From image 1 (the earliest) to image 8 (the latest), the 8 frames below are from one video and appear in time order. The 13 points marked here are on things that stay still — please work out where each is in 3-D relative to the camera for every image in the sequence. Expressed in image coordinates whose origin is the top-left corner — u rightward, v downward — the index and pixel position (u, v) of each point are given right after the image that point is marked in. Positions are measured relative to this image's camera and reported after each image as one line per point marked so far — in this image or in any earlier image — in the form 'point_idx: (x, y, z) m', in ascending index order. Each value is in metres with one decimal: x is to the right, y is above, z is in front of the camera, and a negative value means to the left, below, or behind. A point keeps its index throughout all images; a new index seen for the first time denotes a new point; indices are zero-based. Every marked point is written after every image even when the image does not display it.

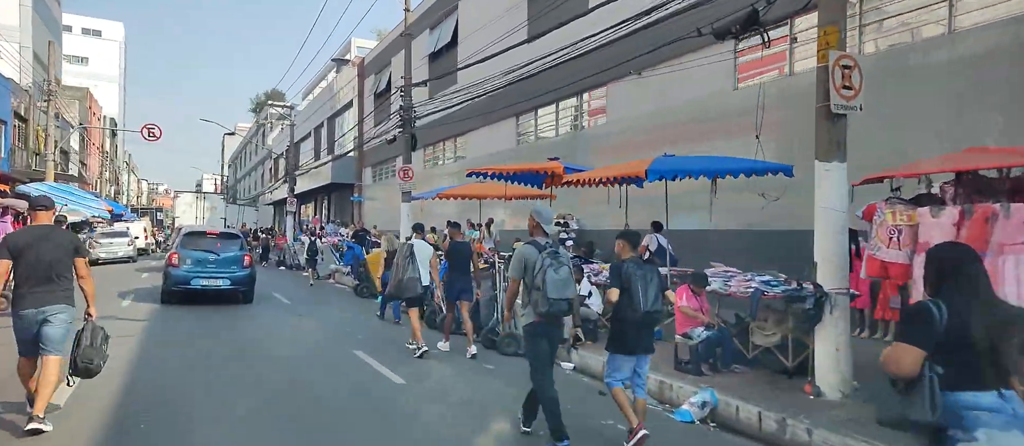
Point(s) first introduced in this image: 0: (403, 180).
0: (-2.8, +1.1, +14.8) m
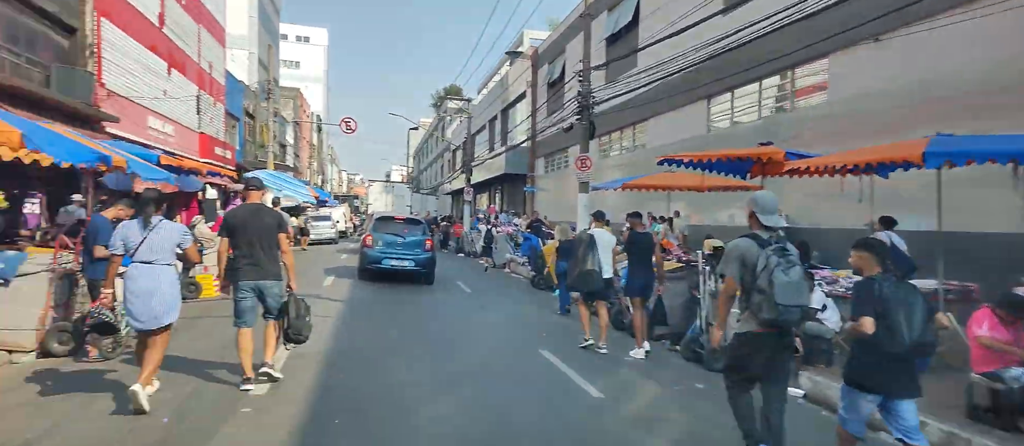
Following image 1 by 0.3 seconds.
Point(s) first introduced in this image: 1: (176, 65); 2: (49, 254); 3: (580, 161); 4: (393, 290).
0: (+1.7, +1.3, +14.1) m
1: (-11.3, +5.3, +19.1) m
2: (-4.3, -0.3, +5.3) m
3: (+1.7, +1.6, +14.1) m
4: (-3.5, -1.9, +16.4) m
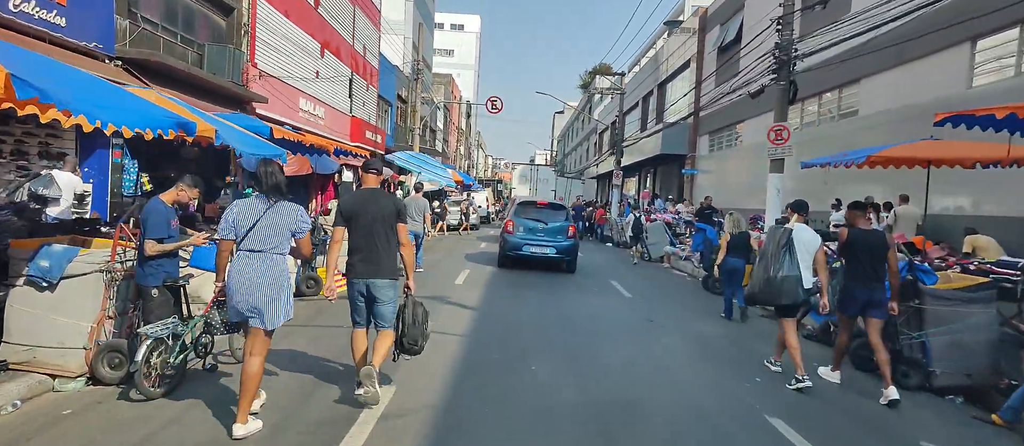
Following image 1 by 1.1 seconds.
0: (+5.1, +1.5, +11.1) m
1: (-6.2, +5.9, +19.1) m
2: (-2.9, -0.2, +4.1) m
3: (+5.1, +1.8, +11.2) m
4: (+0.6, -1.6, +14.7) m
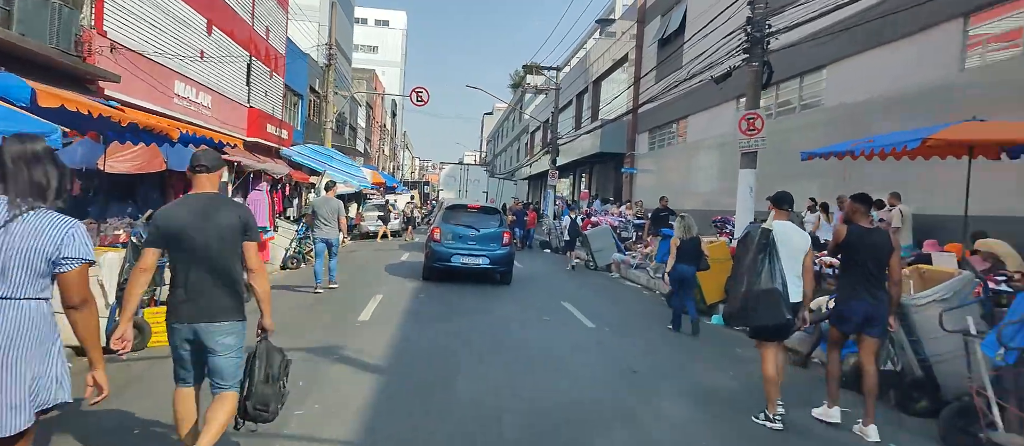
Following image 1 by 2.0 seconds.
0: (+3.9, +1.5, +9.5) m
1: (-8.3, +5.6, +16.0) m
2: (-3.2, -0.3, +1.5) m
3: (+3.9, +1.7, +9.5) m
4: (-1.0, -1.7, +12.5) m
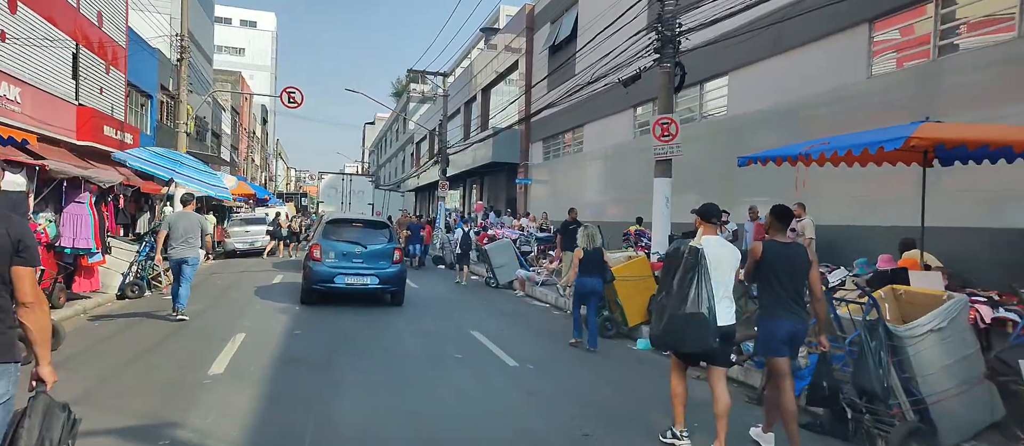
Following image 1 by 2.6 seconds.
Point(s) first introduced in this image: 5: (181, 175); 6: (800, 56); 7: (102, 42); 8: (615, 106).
0: (+2.3, +1.3, +8.9) m
1: (-11.1, +5.1, +12.9) m
2: (-3.0, -0.5, -0.4) m
3: (+2.3, +1.5, +8.9) m
4: (-3.0, -2.0, +10.8) m
5: (-6.1, +0.9, +10.4) m
6: (+5.9, +3.4, +11.7) m
7: (-13.0, +5.8, +18.1) m
8: (+3.4, +3.9, +18.9) m
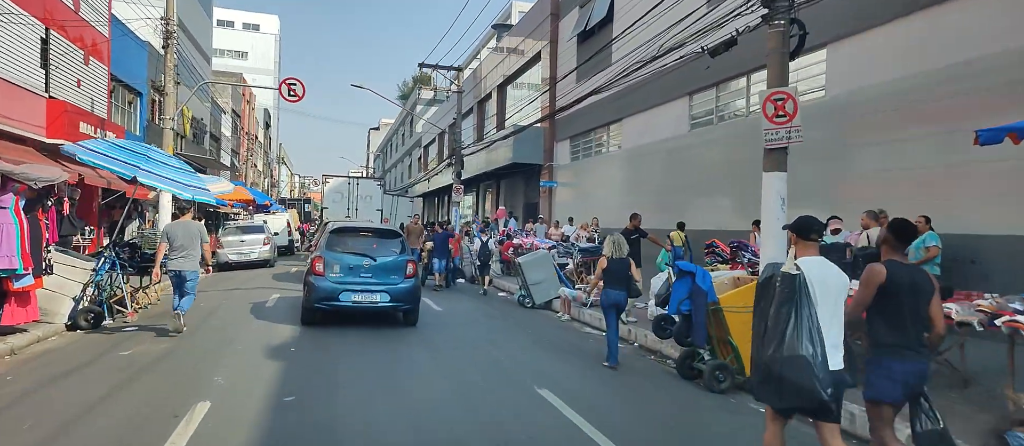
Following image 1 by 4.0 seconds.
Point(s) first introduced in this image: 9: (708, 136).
0: (+3.1, +1.2, +6.6) m
1: (-10.3, +4.9, +10.8) m
2: (-2.3, -0.5, -2.6) m
3: (+3.1, +1.4, +6.7) m
4: (-2.2, -2.2, +8.5) m
5: (-5.3, +0.7, +8.2) m
6: (+6.7, +3.3, +9.4) m
7: (-12.2, +5.5, +16.1) m
8: (+4.3, +3.7, +16.7) m
9: (+4.9, +2.2, +14.5) m
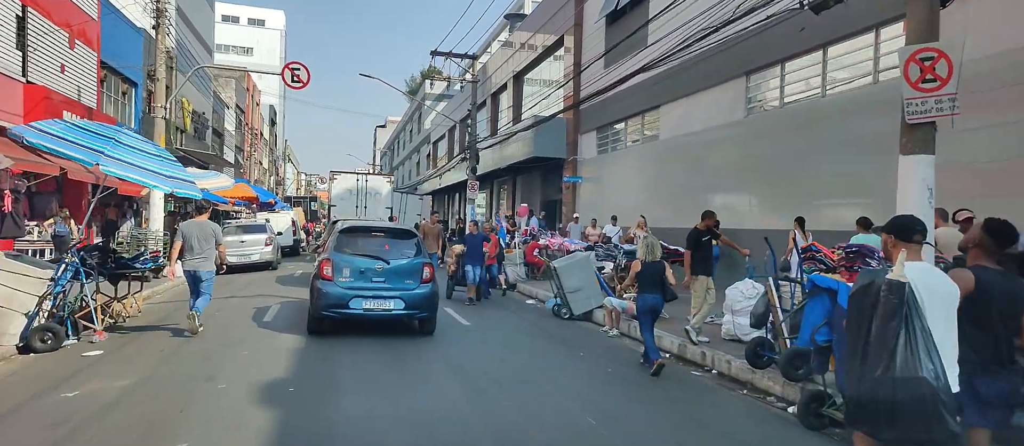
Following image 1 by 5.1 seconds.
0: (+3.7, +1.2, +5.0) m
1: (-9.7, +4.9, +9.3) m
2: (-1.8, -0.5, -4.1) m
3: (+3.7, +1.4, +5.1) m
4: (-1.6, -2.2, +7.0) m
5: (-4.7, +0.7, +6.7) m
6: (+7.3, +3.3, +7.8) m
7: (-11.5, +5.5, +14.6) m
8: (+4.9, +3.7, +15.1) m
9: (+5.6, +2.3, +12.9) m
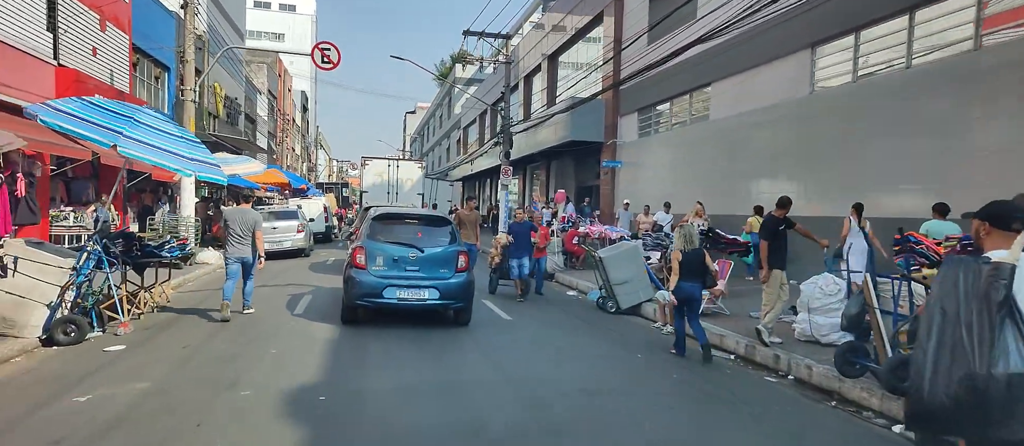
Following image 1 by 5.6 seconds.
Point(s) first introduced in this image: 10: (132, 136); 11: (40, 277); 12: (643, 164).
0: (+4.1, +1.3, +4.1) m
1: (-9.0, +5.1, +9.0) m
2: (-1.8, -0.6, -4.7) m
3: (+4.1, +1.5, +4.2) m
4: (-1.1, -2.0, +6.4) m
5: (-4.2, +0.9, +6.2) m
6: (+7.9, +3.5, +6.7) m
7: (-10.5, +5.9, +14.4) m
8: (+5.9, +4.1, +14.1) m
9: (+6.4, +2.5, +11.8) m
10: (-4.2, +1.0, +6.2) m
11: (-5.4, -0.6, +6.5) m
12: (+4.3, +1.9, +18.8) m
